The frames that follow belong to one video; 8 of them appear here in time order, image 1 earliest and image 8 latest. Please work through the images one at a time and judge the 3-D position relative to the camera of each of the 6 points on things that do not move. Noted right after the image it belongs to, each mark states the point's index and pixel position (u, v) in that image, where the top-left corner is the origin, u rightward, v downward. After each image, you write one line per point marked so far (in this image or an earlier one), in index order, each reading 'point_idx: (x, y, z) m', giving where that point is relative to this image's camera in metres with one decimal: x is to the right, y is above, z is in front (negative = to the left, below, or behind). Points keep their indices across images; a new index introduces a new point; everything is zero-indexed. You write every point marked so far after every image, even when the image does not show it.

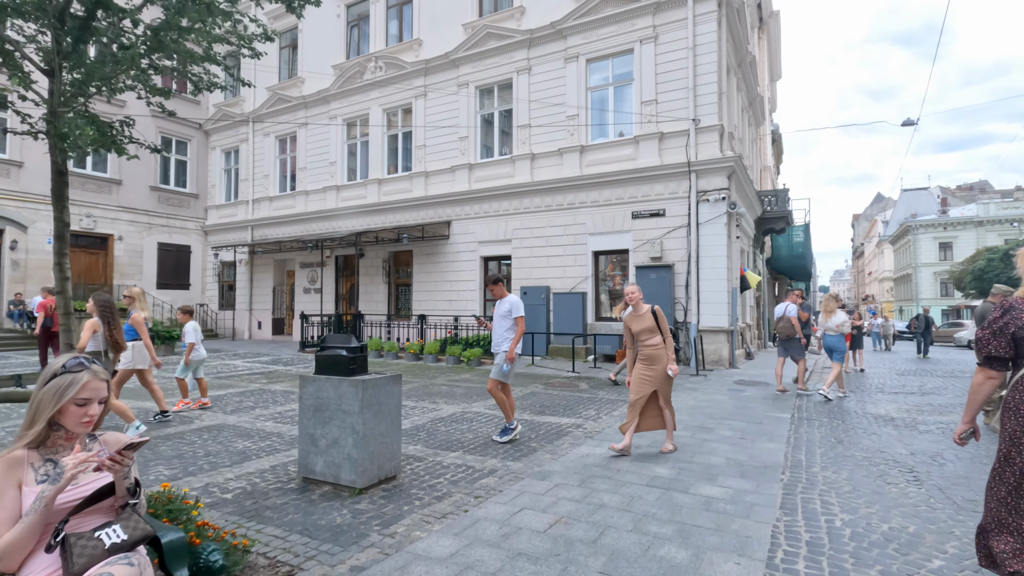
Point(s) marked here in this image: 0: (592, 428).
0: (+1.0, -1.7, +6.5) m
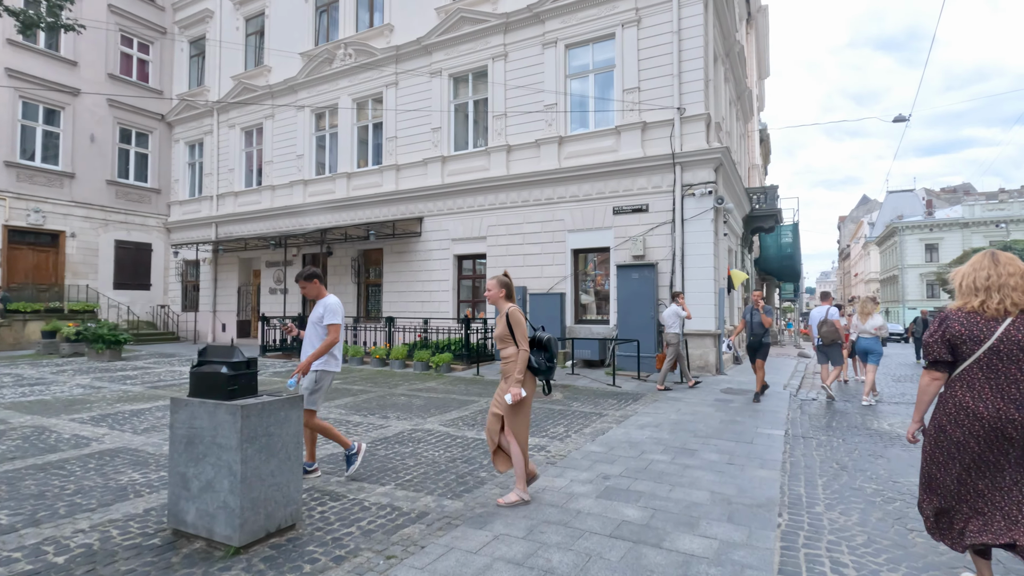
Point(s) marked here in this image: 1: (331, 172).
0: (+0.5, -1.7, +5.6) m
1: (-5.9, +3.8, +17.3) m
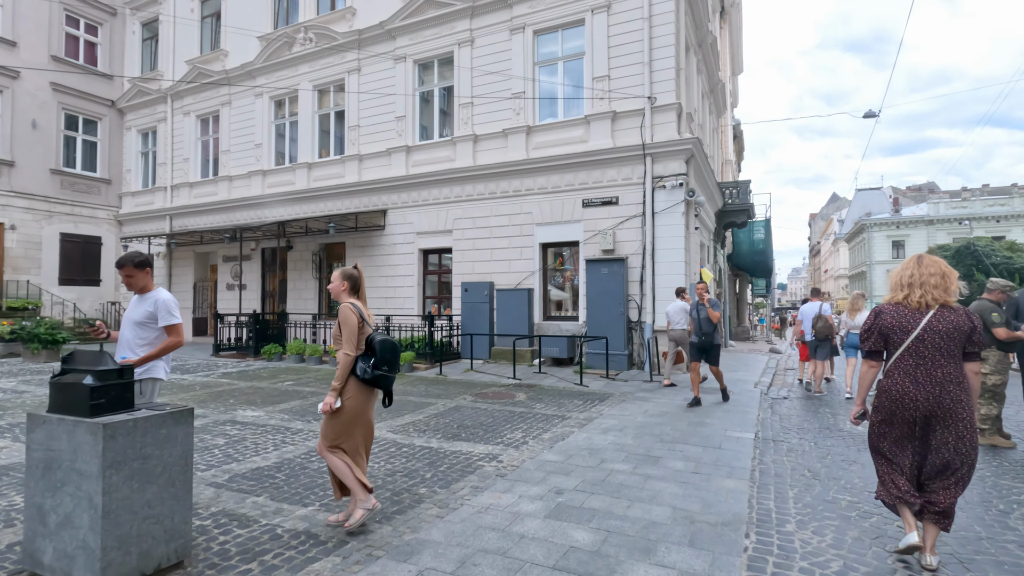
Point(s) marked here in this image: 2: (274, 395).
0: (0.0, -1.6, +5.2) m
1: (-6.8, +3.9, +16.5) m
2: (-3.9, -1.8, +8.8) m
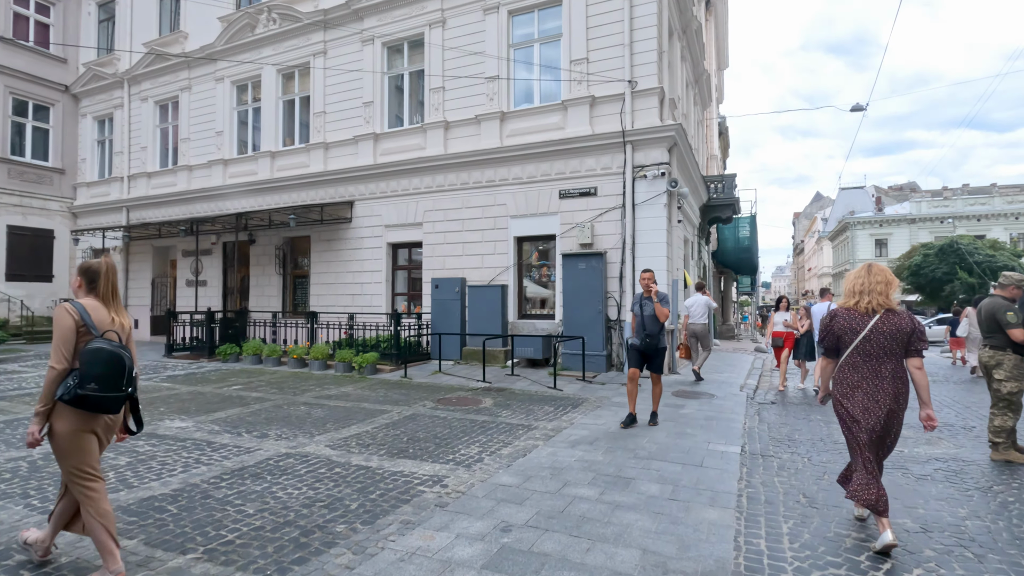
0: (-0.5, -1.6, +4.4) m
1: (-7.5, +4.0, +15.6) m
2: (-4.5, -1.7, +8.0) m
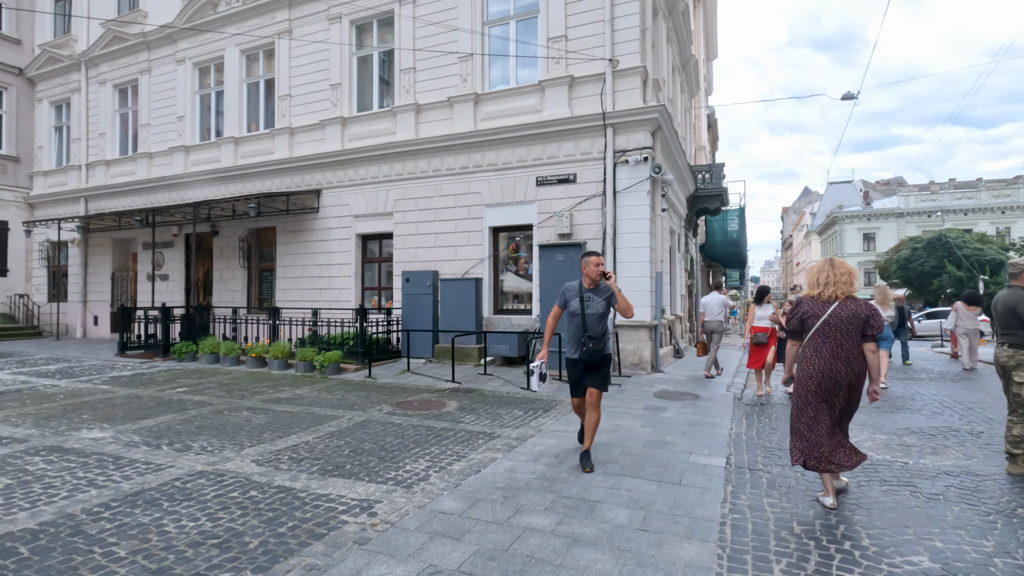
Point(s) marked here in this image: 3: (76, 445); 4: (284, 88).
0: (-0.8, -1.5, +3.7) m
1: (-8.1, +4.2, +14.7) m
2: (-4.9, -1.6, +7.2) m
3: (-4.3, -1.6, +5.3) m
4: (-5.7, +5.0, +13.5) m
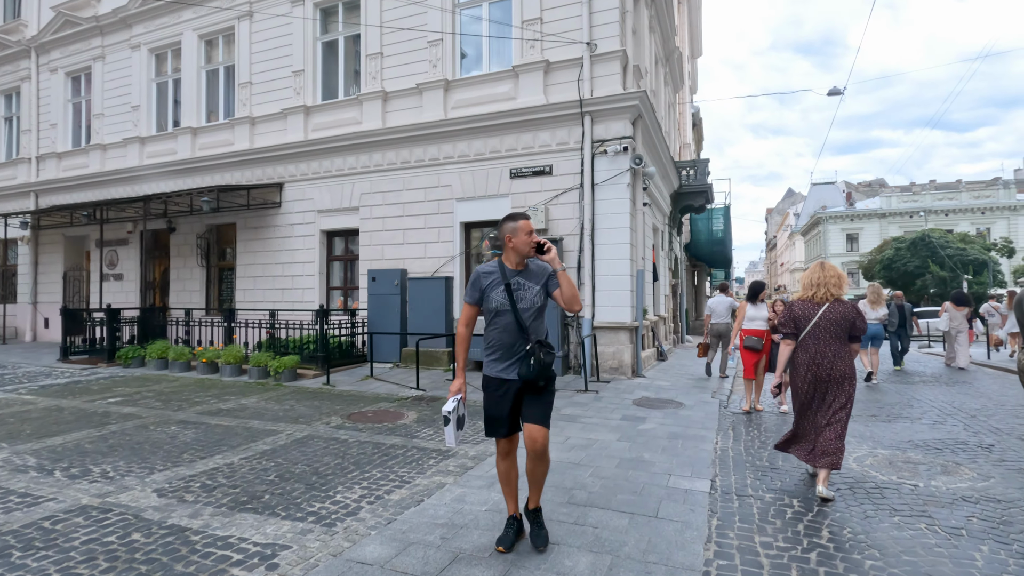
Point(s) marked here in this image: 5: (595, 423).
0: (-1.2, -1.5, +3.0) m
1: (-8.7, +4.2, +13.8) m
2: (-5.3, -1.6, +6.4) m
3: (-4.7, -1.5, +4.5) m
4: (-6.3, +5.0, +12.7) m
5: (+1.0, -1.6, +6.3) m
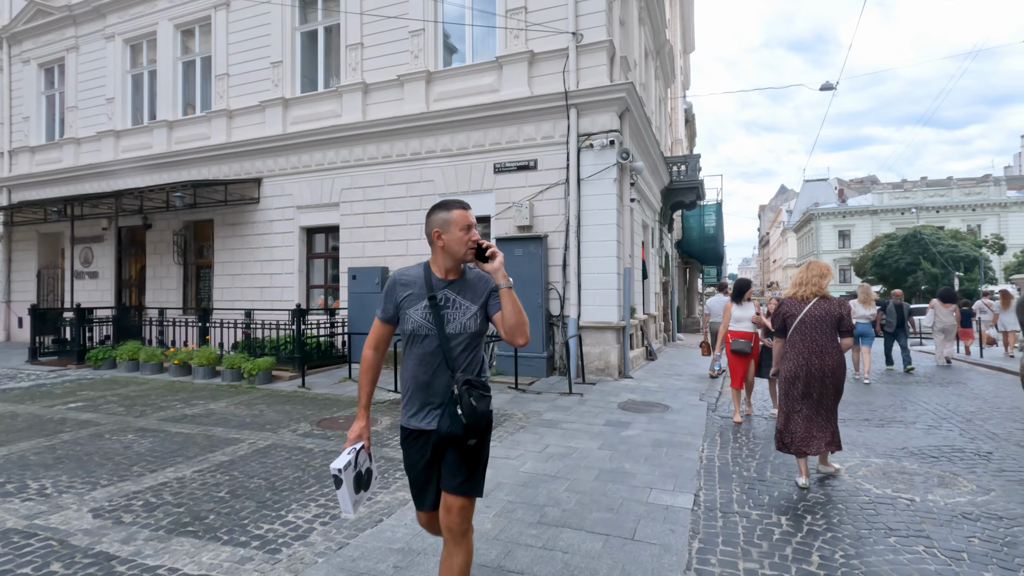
0: (-1.4, -1.5, +2.7) m
1: (-9.1, +4.2, +13.4) m
2: (-5.6, -1.6, +6.0) m
3: (-4.9, -1.6, +4.2) m
4: (-6.7, +5.1, +12.2) m
5: (+0.7, -1.6, +6.0) m
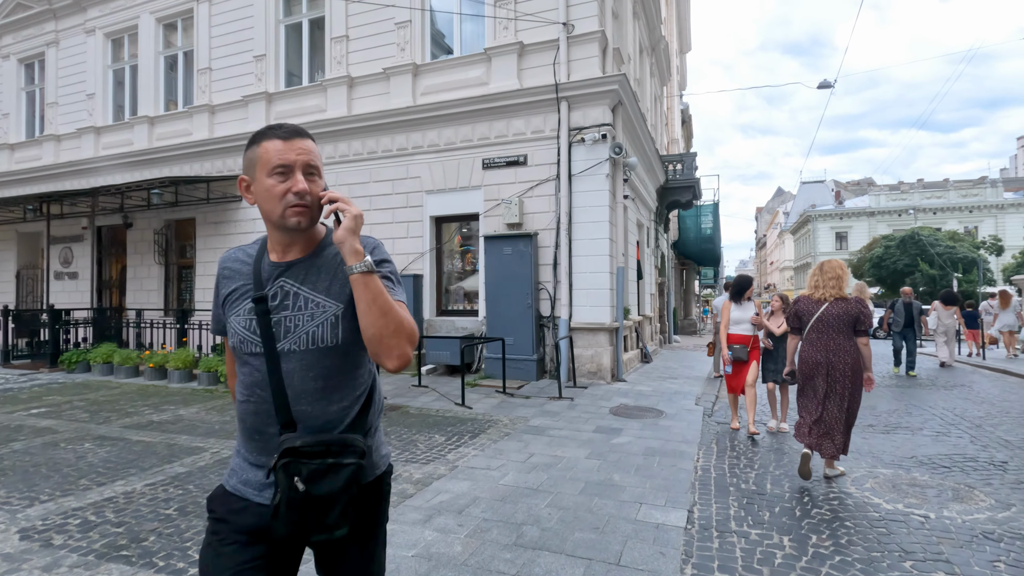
0: (-1.6, -1.5, +2.3) m
1: (-9.3, +4.2, +13.0) m
2: (-5.8, -1.6, +5.7) m
3: (-5.1, -1.5, +3.8) m
4: (-6.9, +5.1, +11.9) m
5: (+0.6, -1.6, +5.6) m
